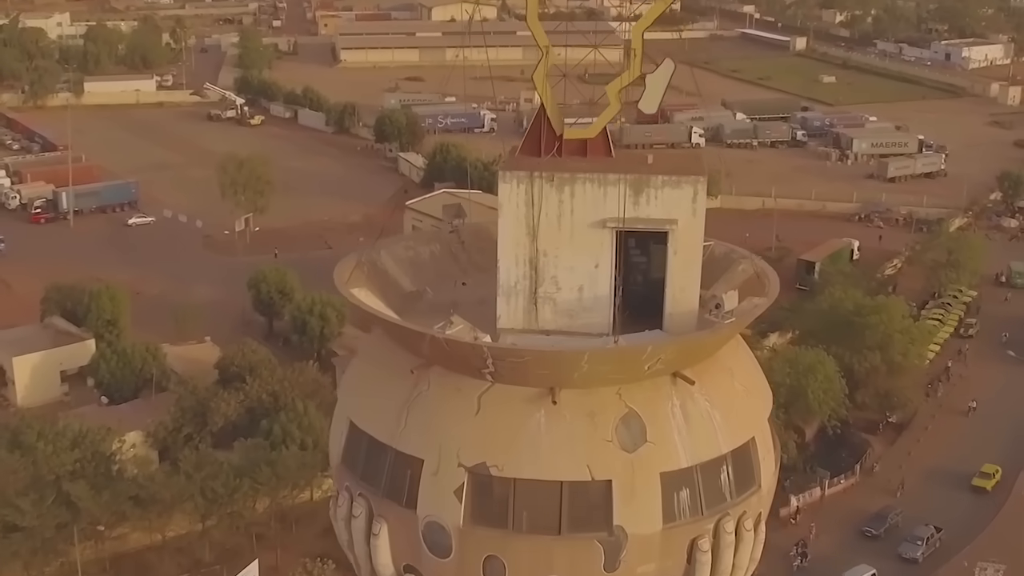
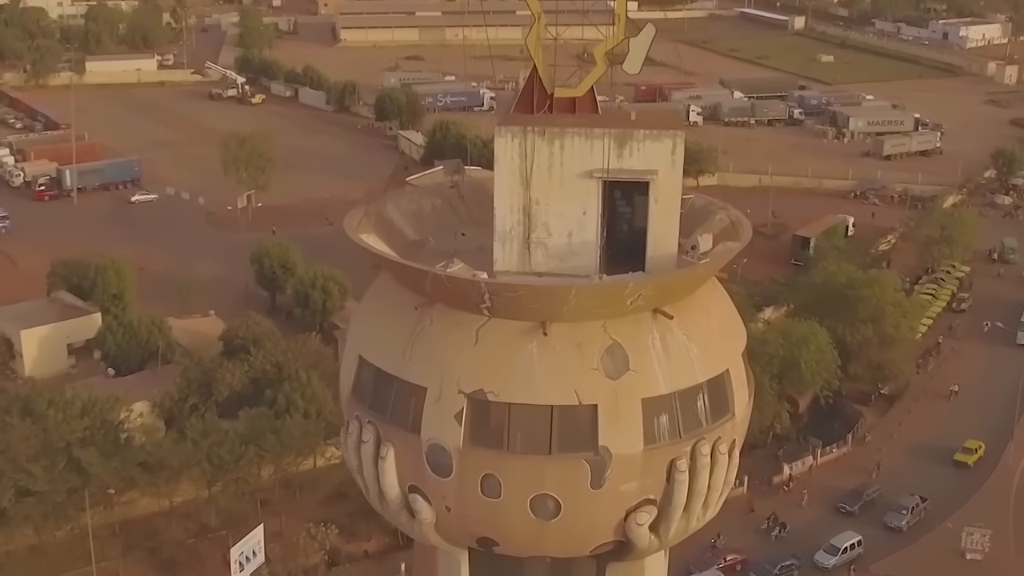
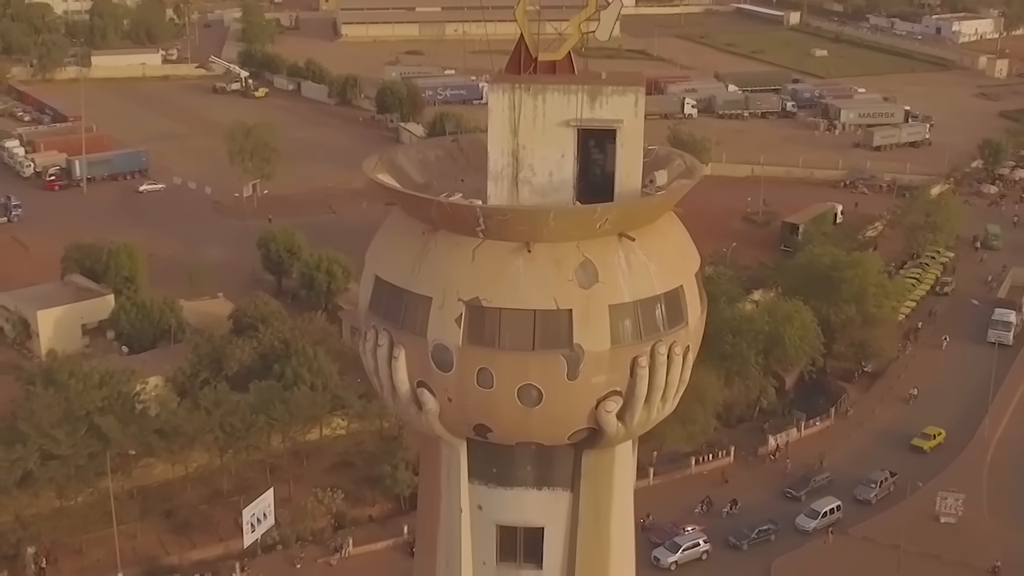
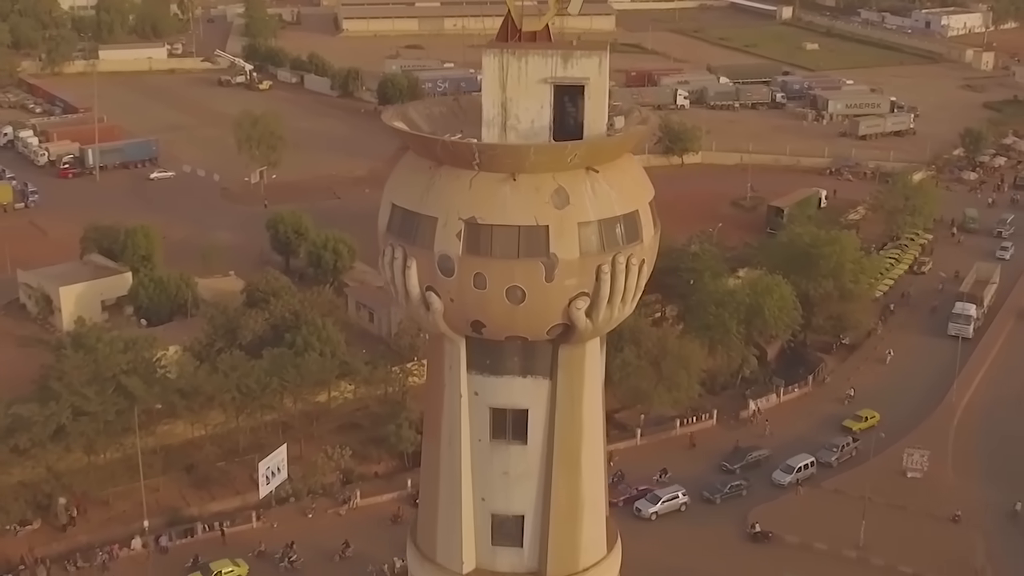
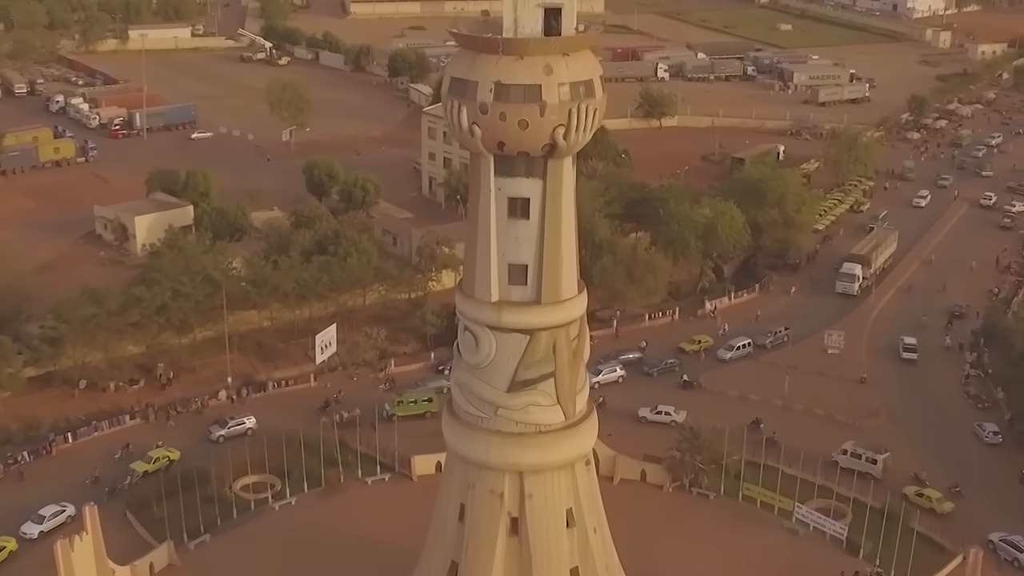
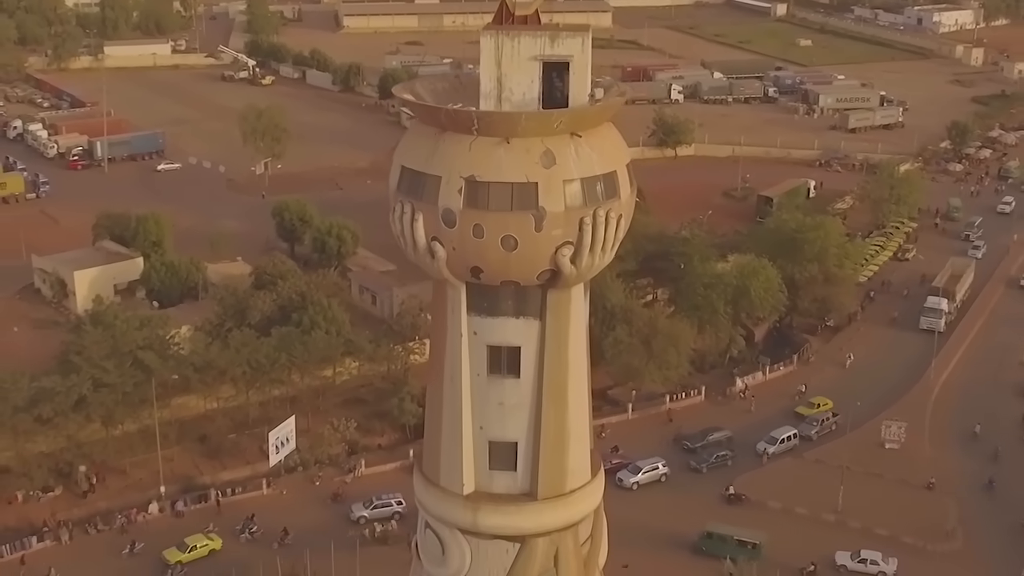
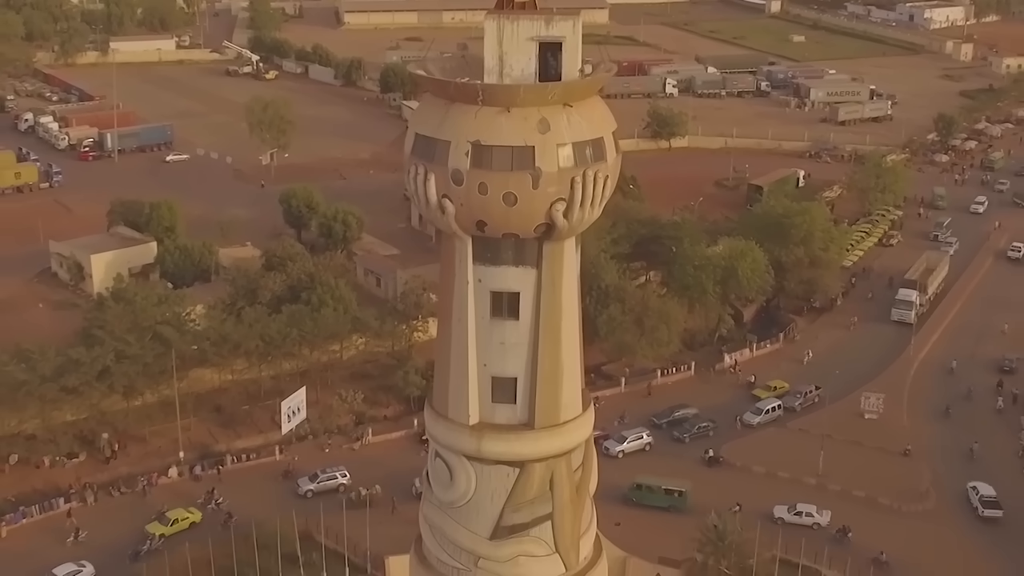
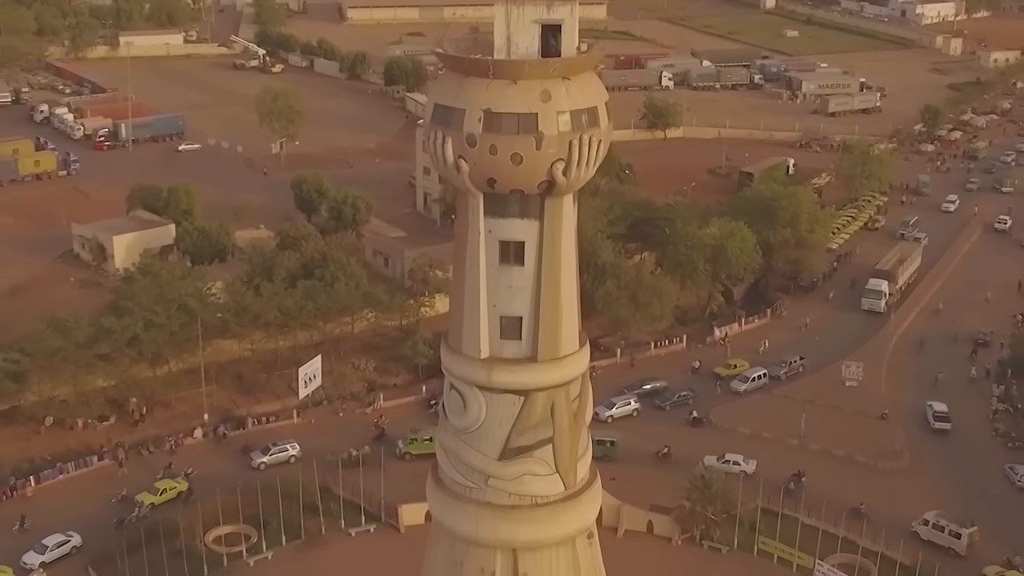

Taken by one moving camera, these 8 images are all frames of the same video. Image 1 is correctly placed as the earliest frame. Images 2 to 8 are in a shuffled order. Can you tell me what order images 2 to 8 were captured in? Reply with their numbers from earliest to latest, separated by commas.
2, 3, 4, 6, 7, 8, 5
